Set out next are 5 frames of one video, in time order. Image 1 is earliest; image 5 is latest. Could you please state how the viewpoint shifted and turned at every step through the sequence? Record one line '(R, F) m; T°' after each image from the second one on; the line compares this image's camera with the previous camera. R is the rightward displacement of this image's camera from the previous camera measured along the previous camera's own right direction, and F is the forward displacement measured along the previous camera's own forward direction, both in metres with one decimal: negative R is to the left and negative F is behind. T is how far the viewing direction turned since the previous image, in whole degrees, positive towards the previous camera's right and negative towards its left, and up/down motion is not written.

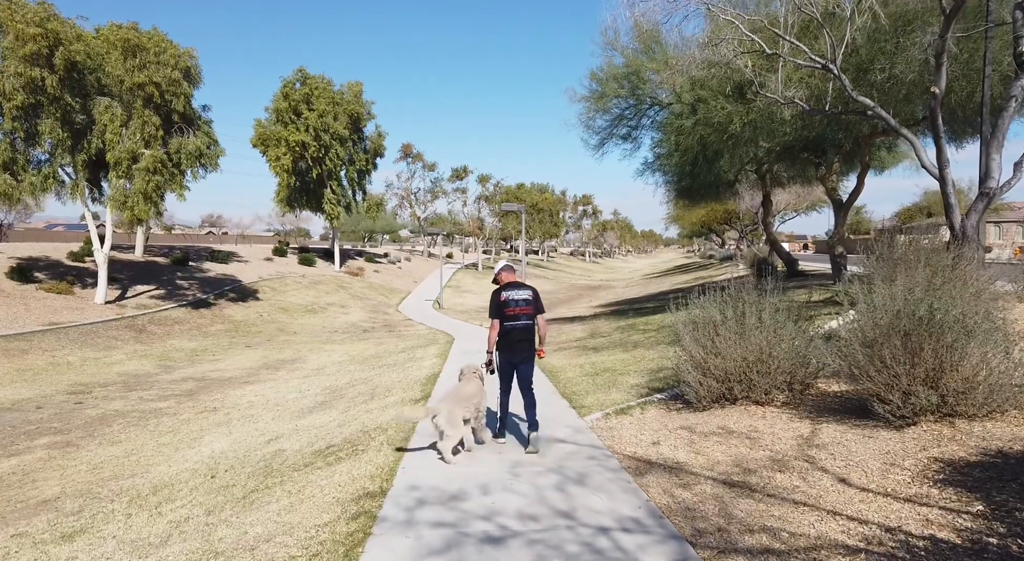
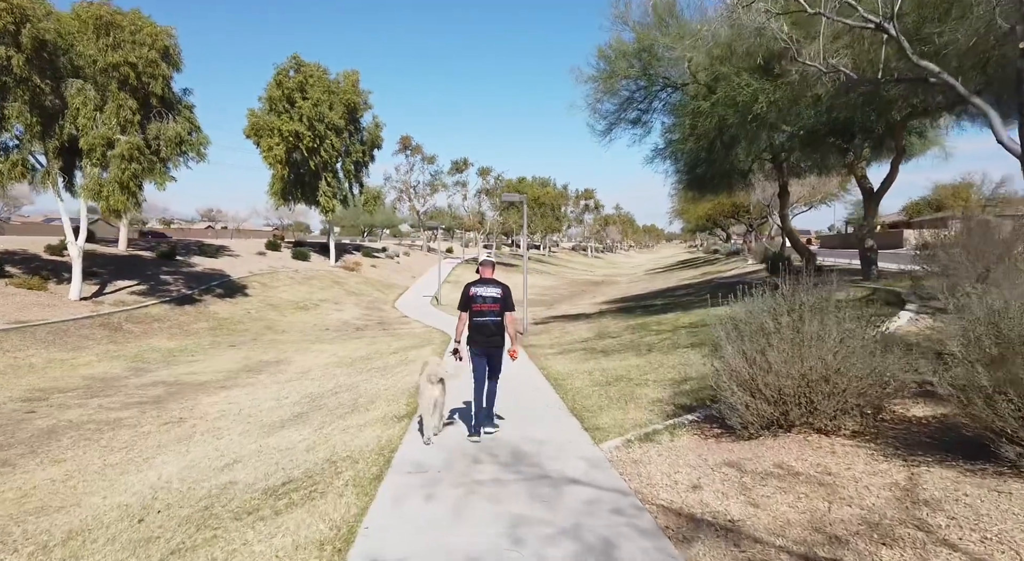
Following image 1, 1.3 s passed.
(0.0, +1.3) m; 0°
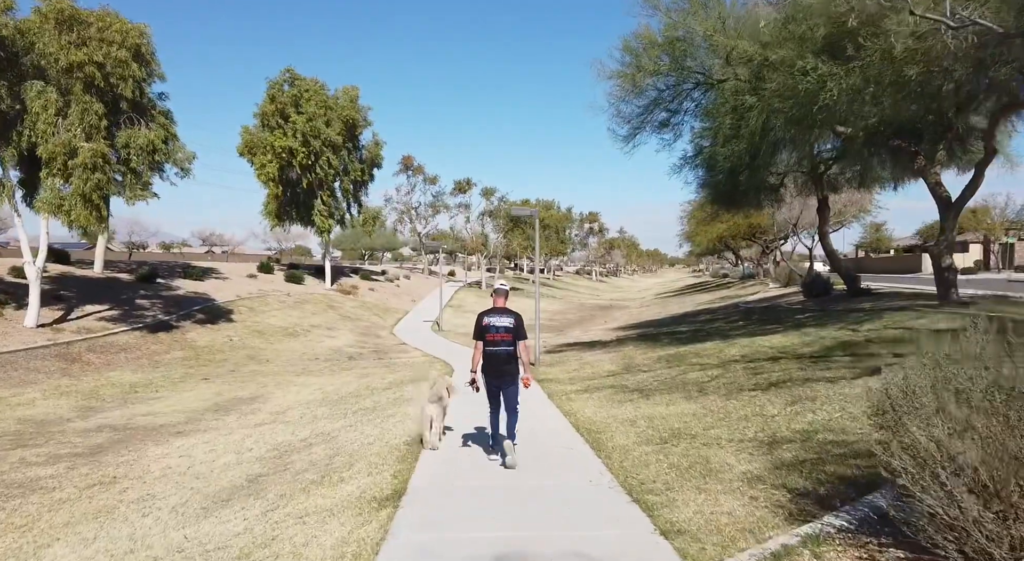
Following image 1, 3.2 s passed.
(-0.2, +2.2) m; 0°
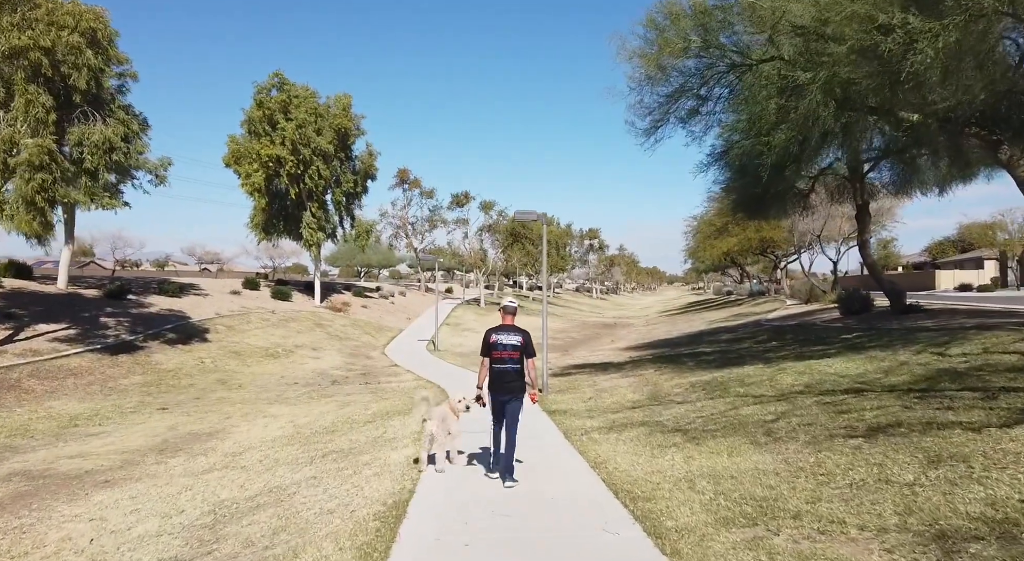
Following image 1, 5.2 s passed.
(-0.1, +2.1) m; 0°
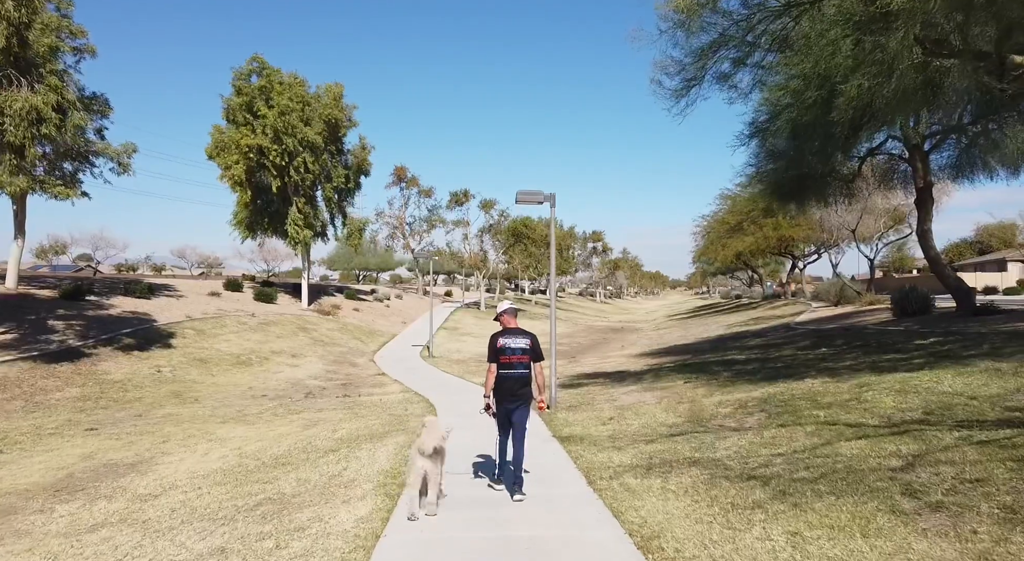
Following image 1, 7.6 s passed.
(0.0, +2.5) m; 0°
